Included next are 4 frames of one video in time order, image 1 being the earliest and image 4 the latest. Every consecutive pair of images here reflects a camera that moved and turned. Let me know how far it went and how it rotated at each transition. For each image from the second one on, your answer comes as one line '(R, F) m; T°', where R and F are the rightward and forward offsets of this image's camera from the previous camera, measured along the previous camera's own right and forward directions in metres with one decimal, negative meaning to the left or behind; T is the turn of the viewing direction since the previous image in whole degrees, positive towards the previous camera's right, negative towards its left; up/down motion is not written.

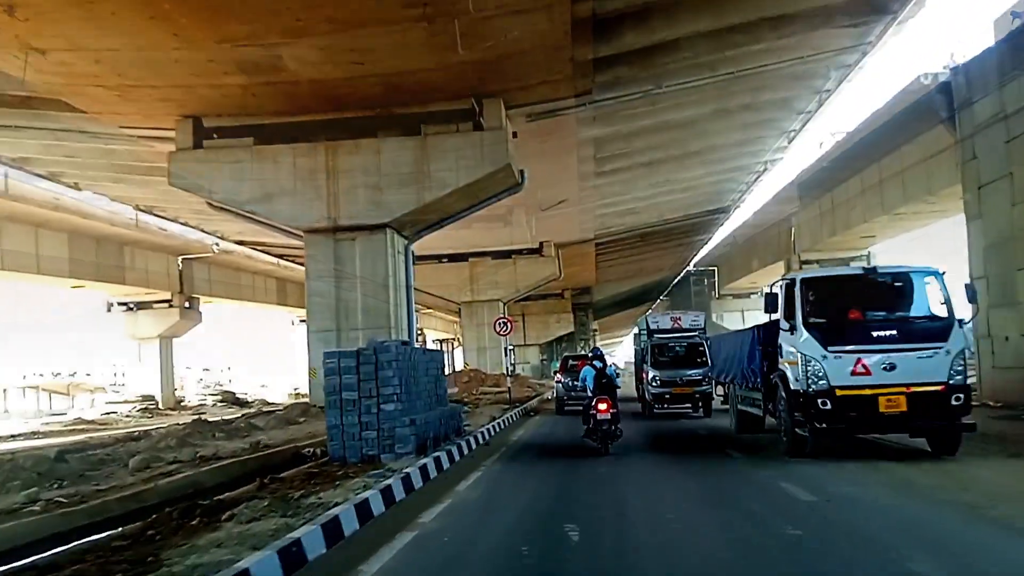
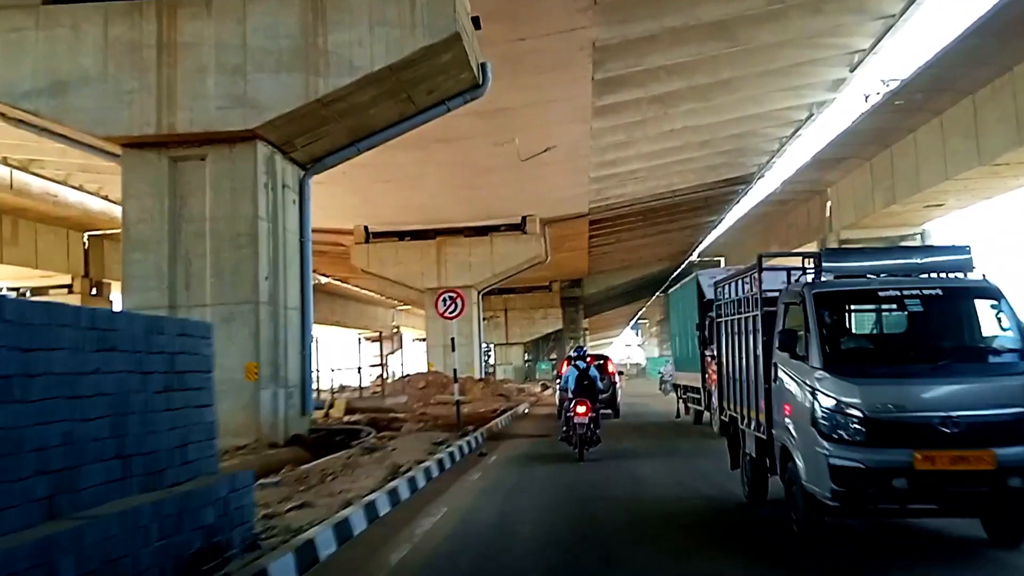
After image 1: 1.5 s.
(+0.7, +7.3) m; +1°
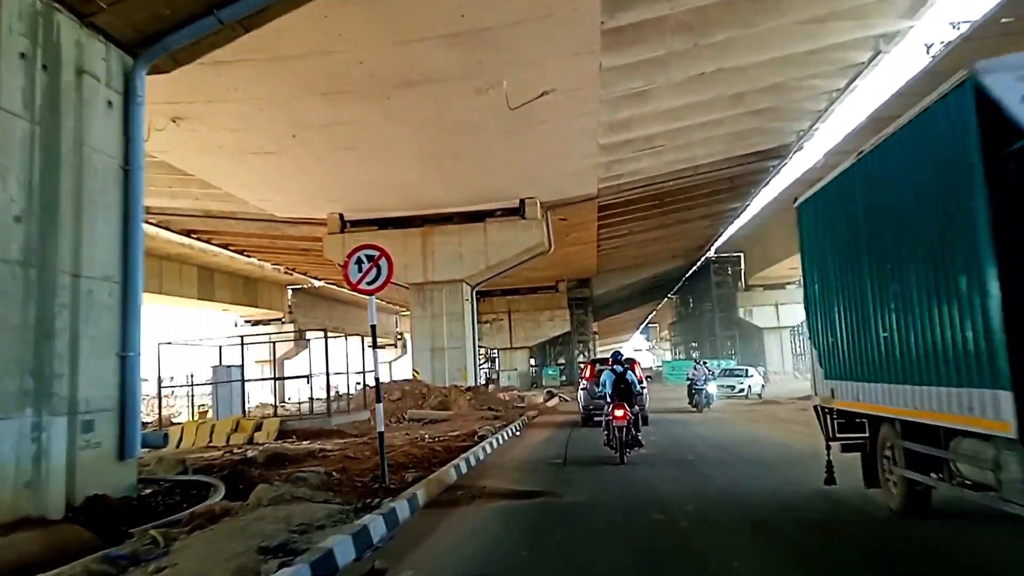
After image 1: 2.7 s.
(+0.5, +5.2) m; -1°
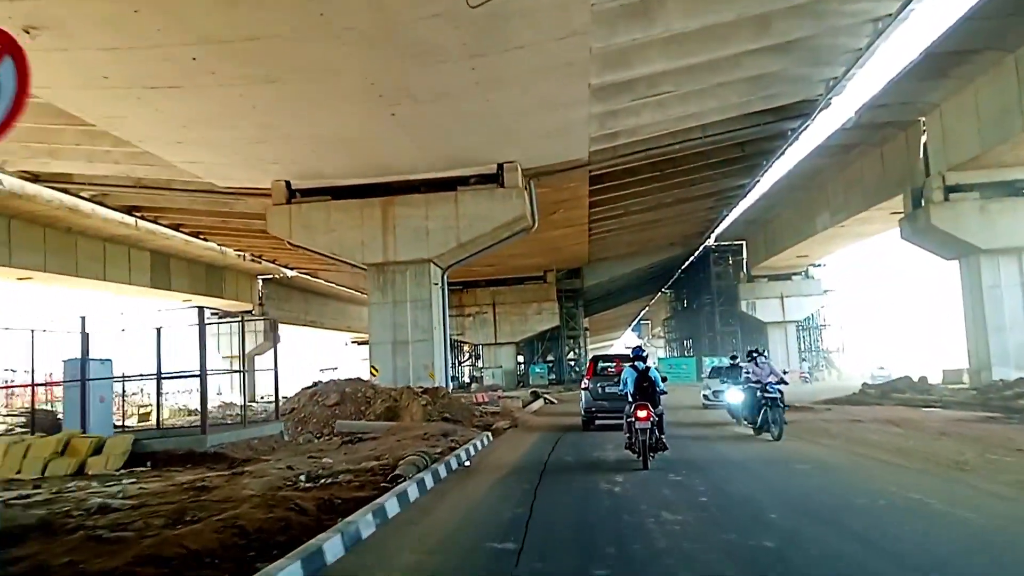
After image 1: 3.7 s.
(+0.7, +4.8) m; 0°
